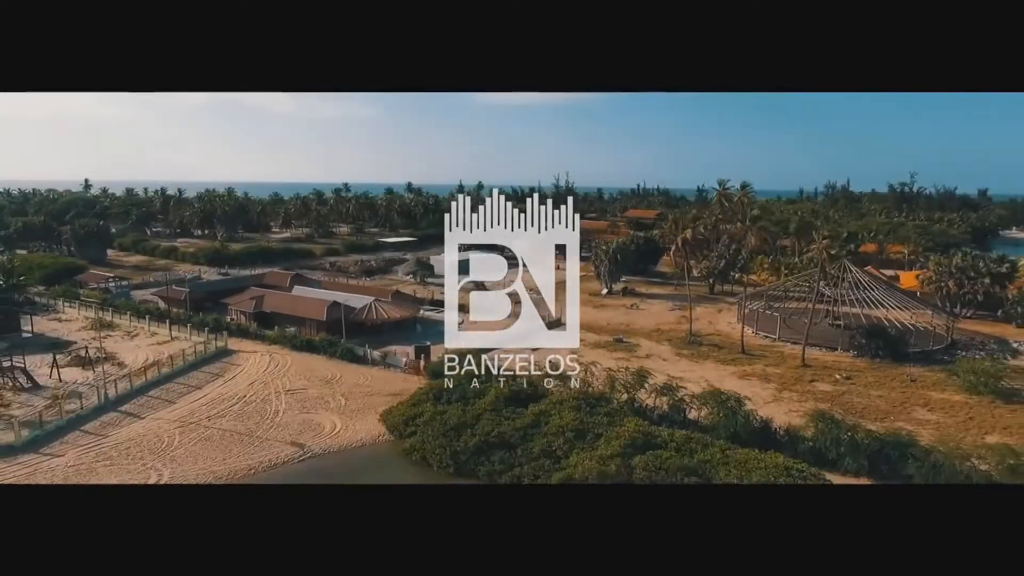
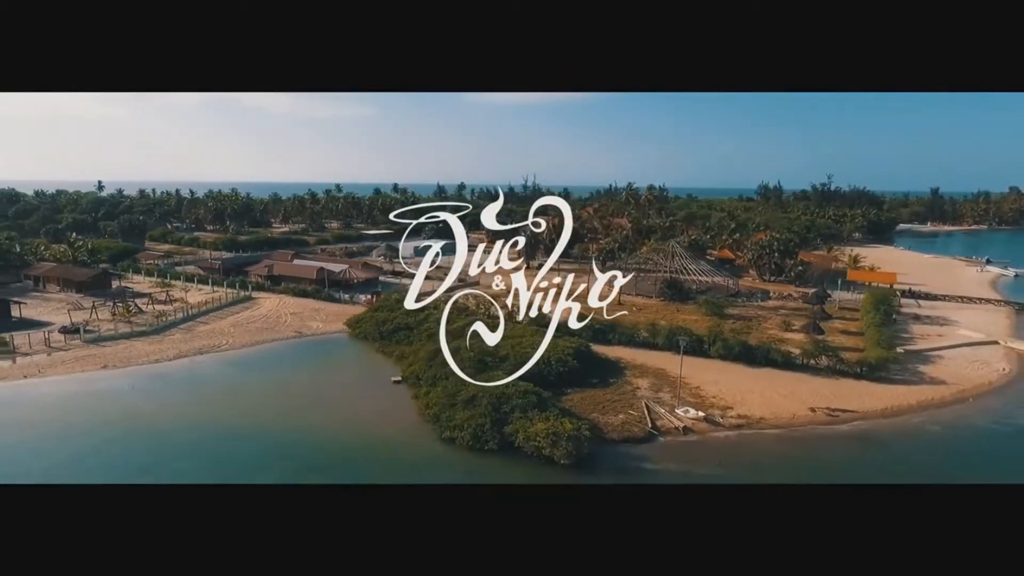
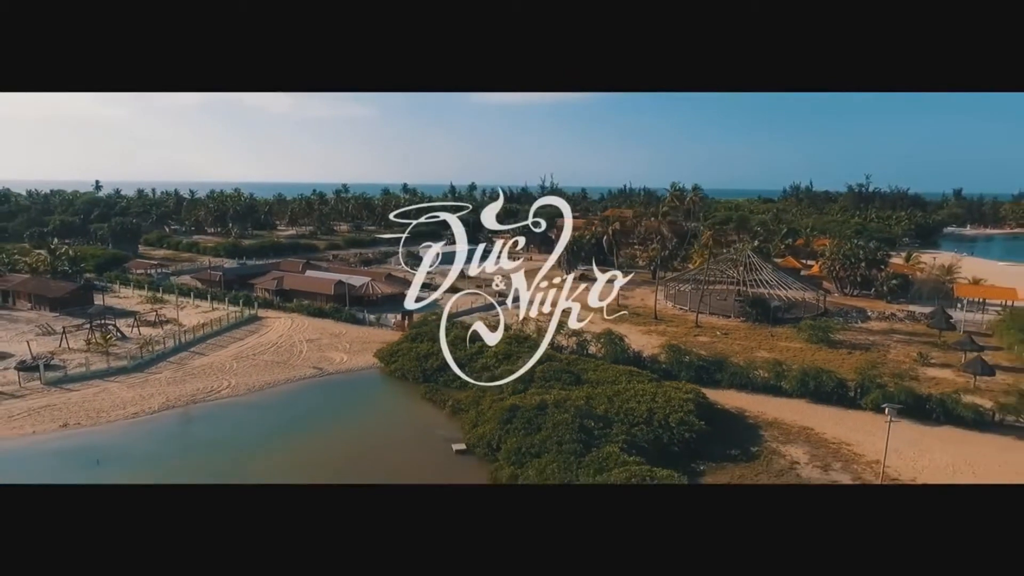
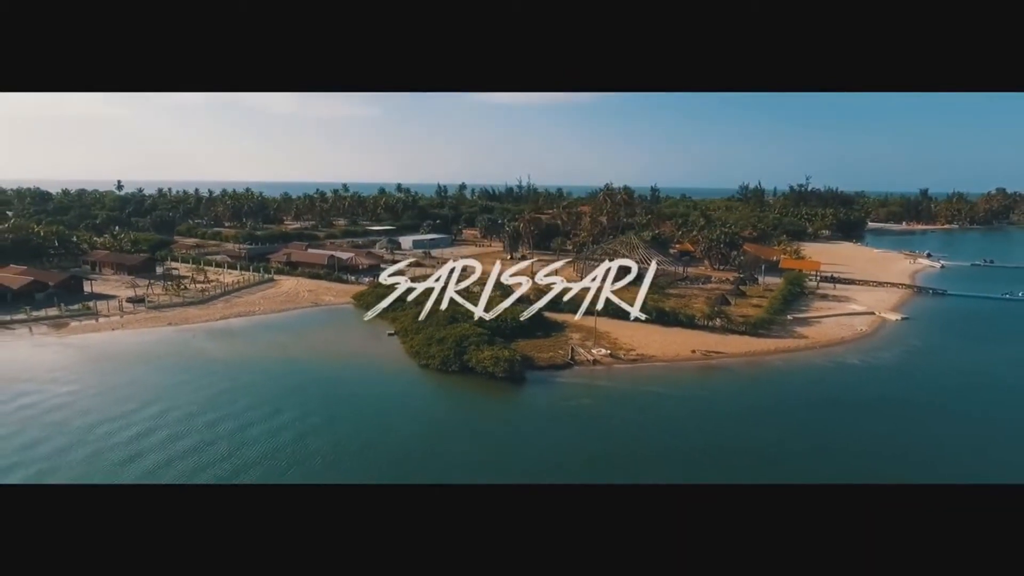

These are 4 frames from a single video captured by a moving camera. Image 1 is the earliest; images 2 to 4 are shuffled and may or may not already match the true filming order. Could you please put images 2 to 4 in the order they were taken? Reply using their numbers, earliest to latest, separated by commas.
3, 2, 4
